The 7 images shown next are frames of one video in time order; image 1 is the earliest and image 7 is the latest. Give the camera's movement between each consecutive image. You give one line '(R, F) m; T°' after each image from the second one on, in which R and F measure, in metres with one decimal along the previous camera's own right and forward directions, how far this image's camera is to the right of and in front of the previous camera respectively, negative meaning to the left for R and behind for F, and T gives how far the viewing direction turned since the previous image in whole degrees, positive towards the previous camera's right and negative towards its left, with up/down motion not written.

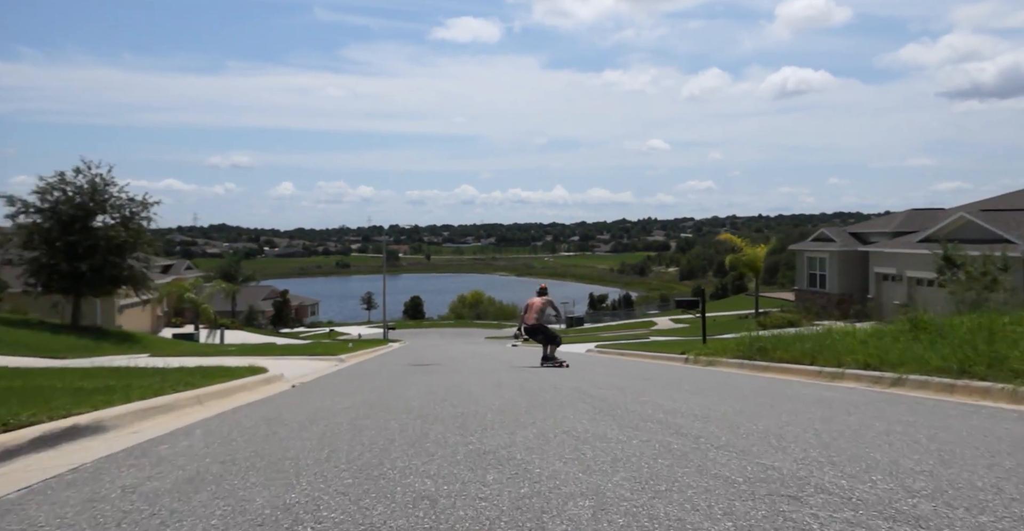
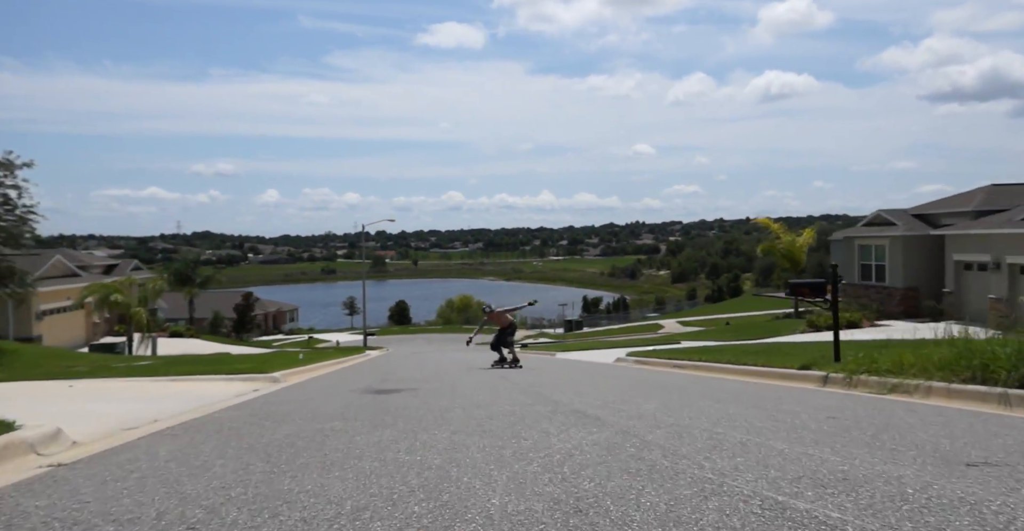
(-0.3, +5.3) m; +1°
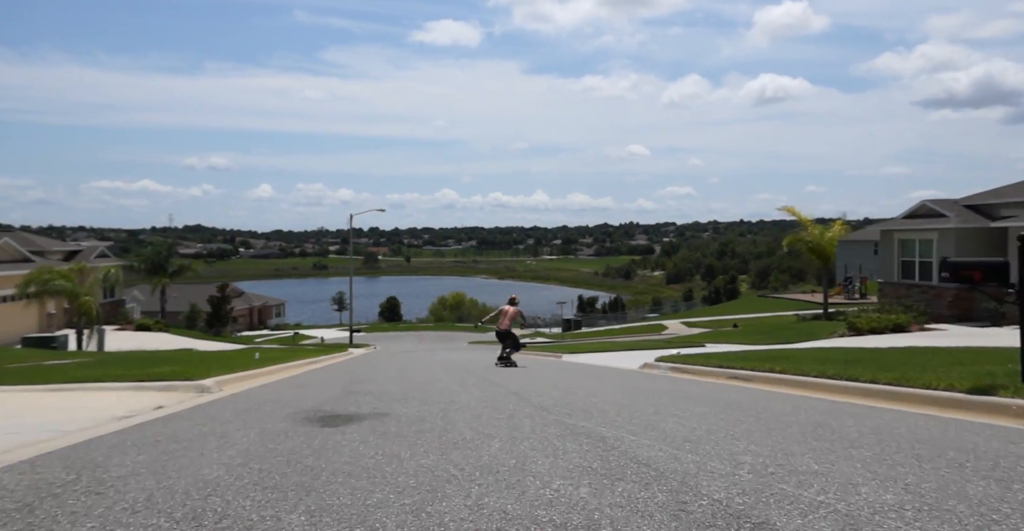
(-0.2, +3.1) m; +1°
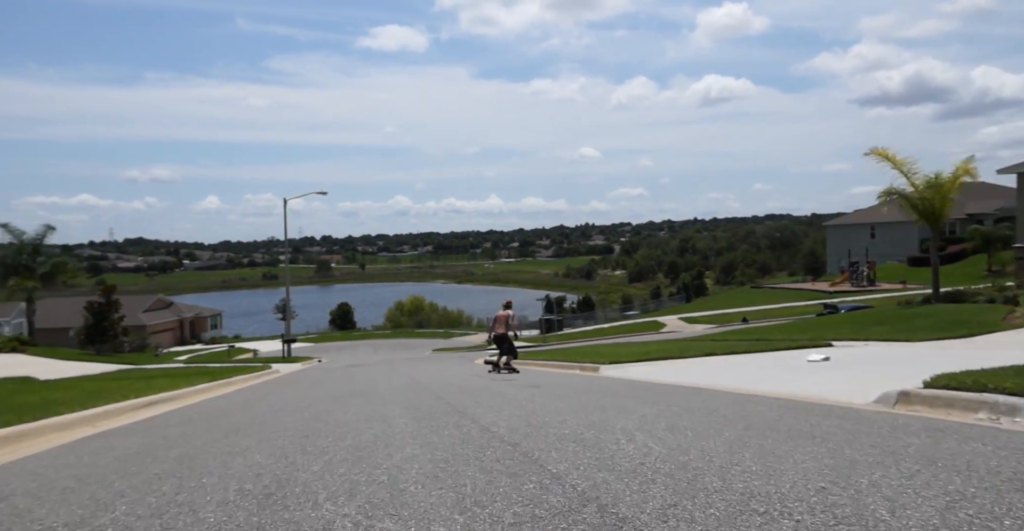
(-0.9, +8.9) m; +3°
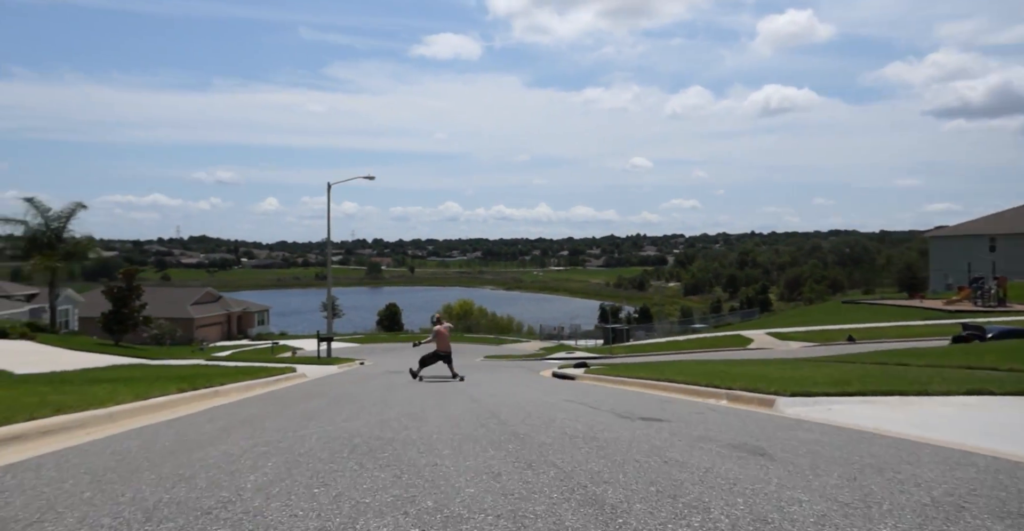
(-1.0, +5.8) m; -4°
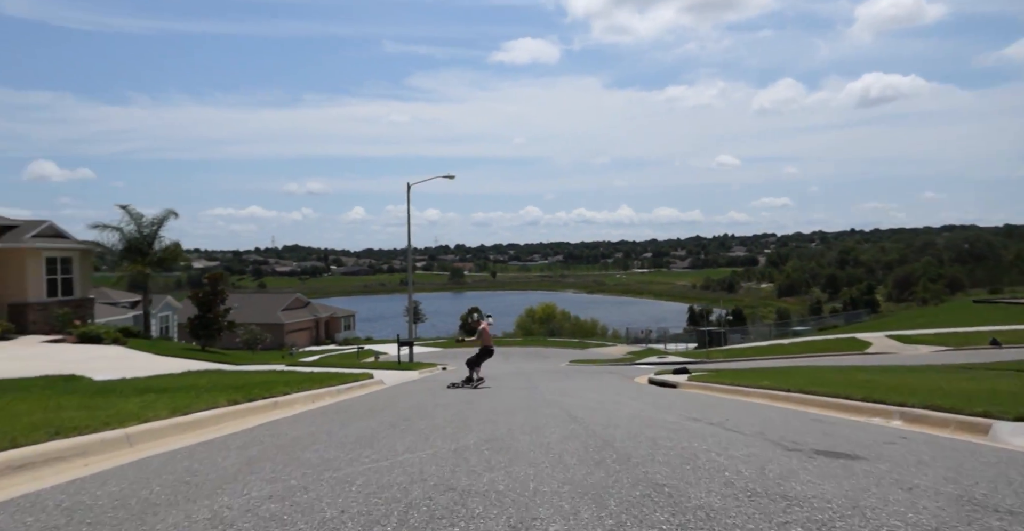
(-0.3, +2.3) m; -6°
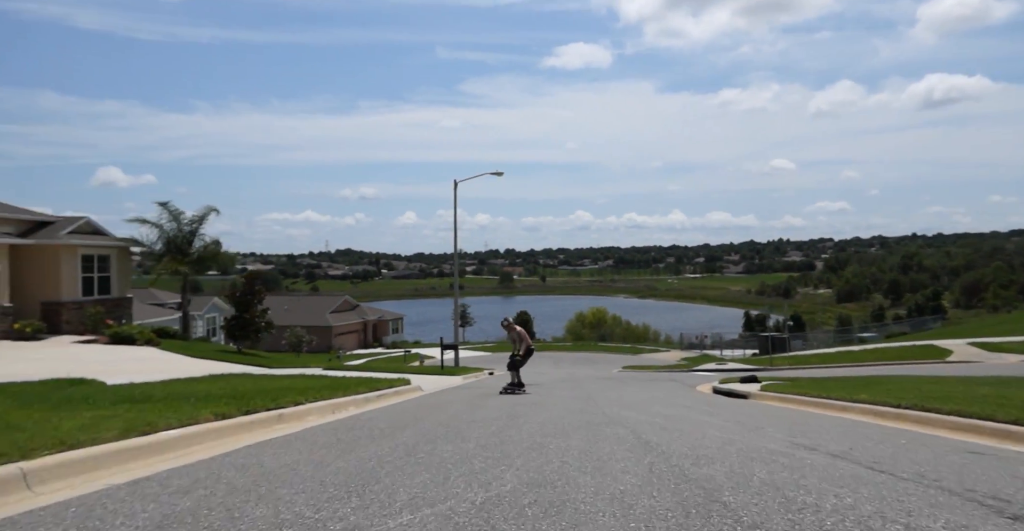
(0.0, +2.3) m; -4°
